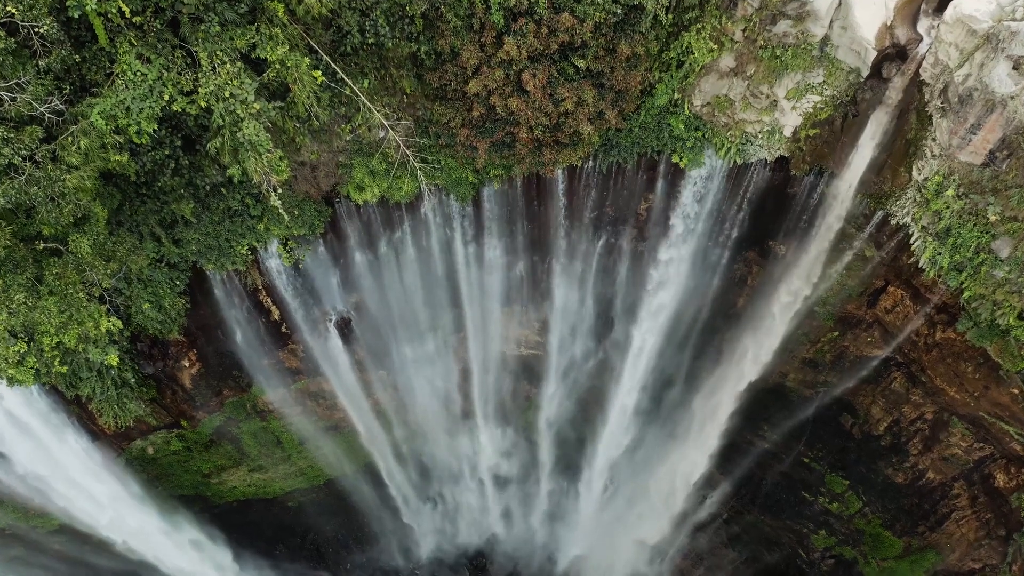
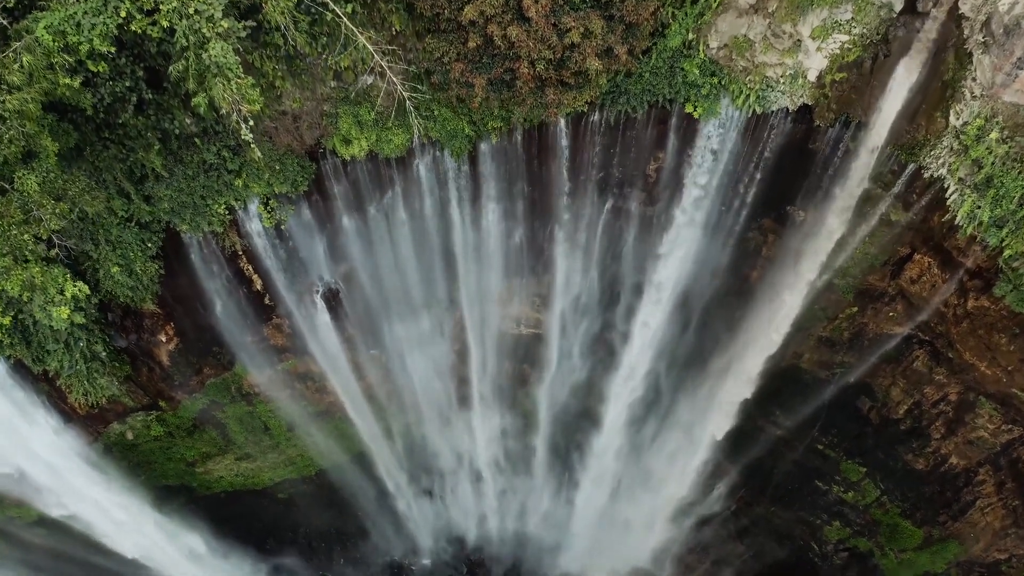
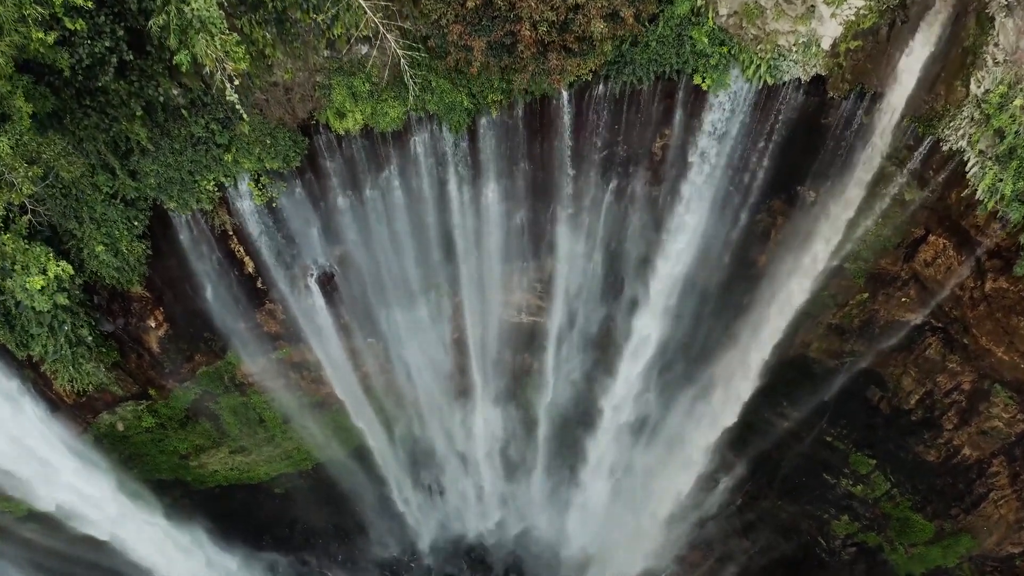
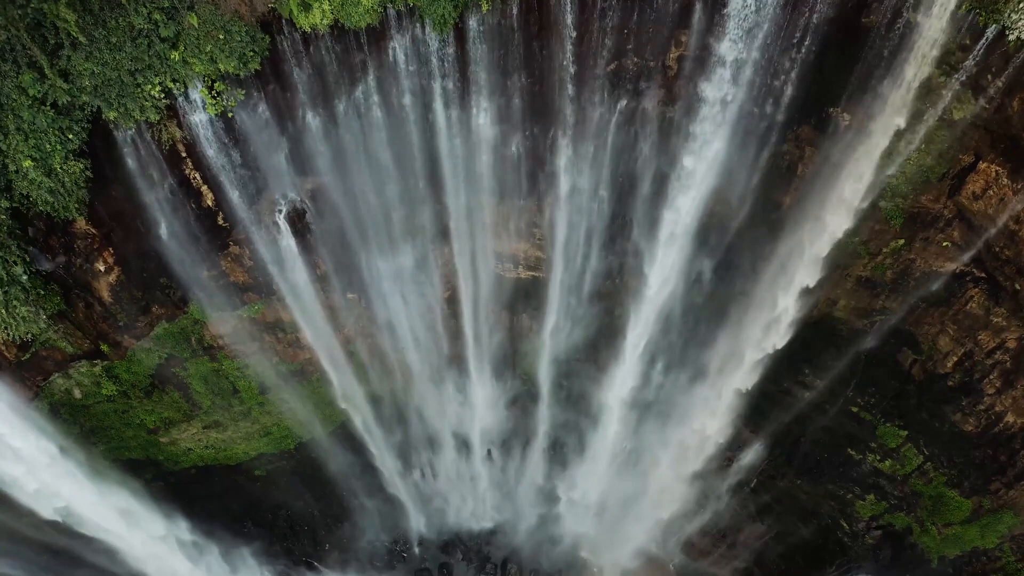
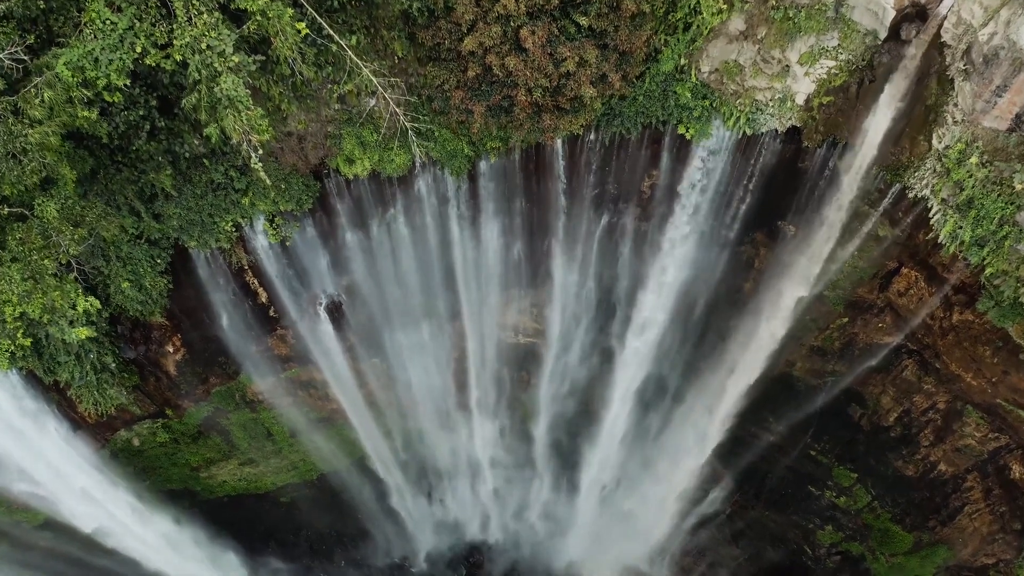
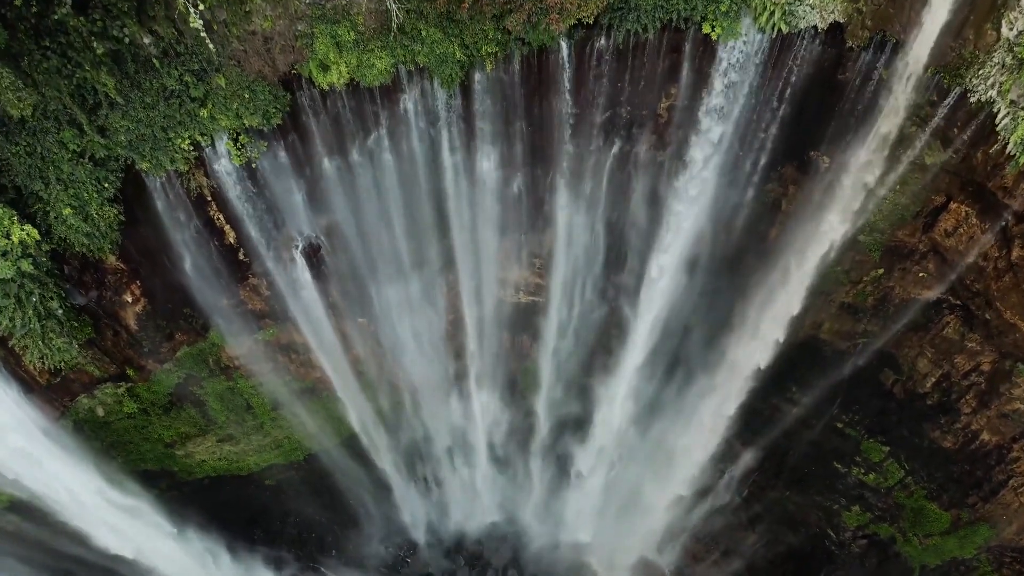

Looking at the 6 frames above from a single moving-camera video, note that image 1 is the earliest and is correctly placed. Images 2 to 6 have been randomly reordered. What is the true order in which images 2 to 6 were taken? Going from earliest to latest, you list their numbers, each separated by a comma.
5, 2, 3, 6, 4
